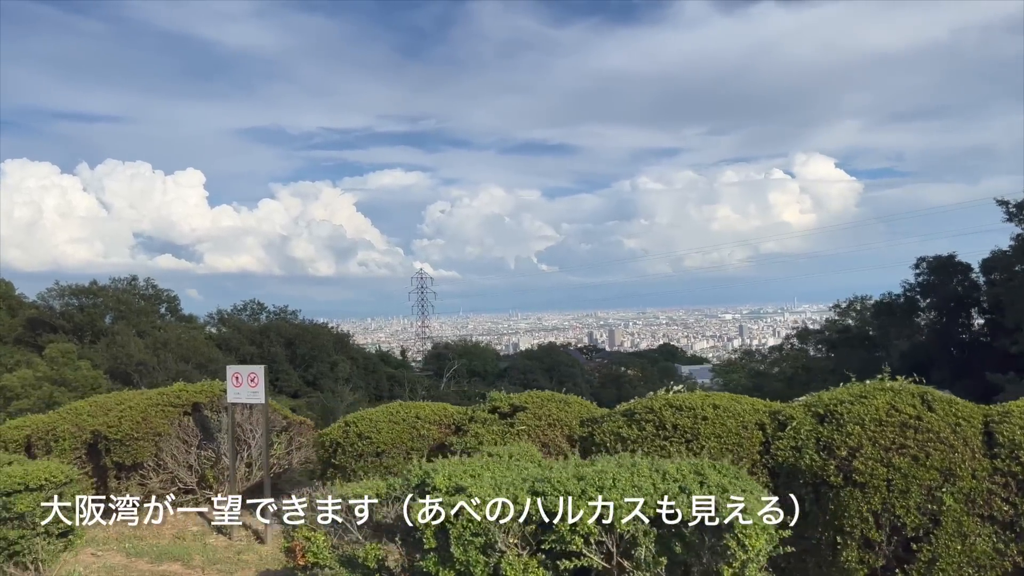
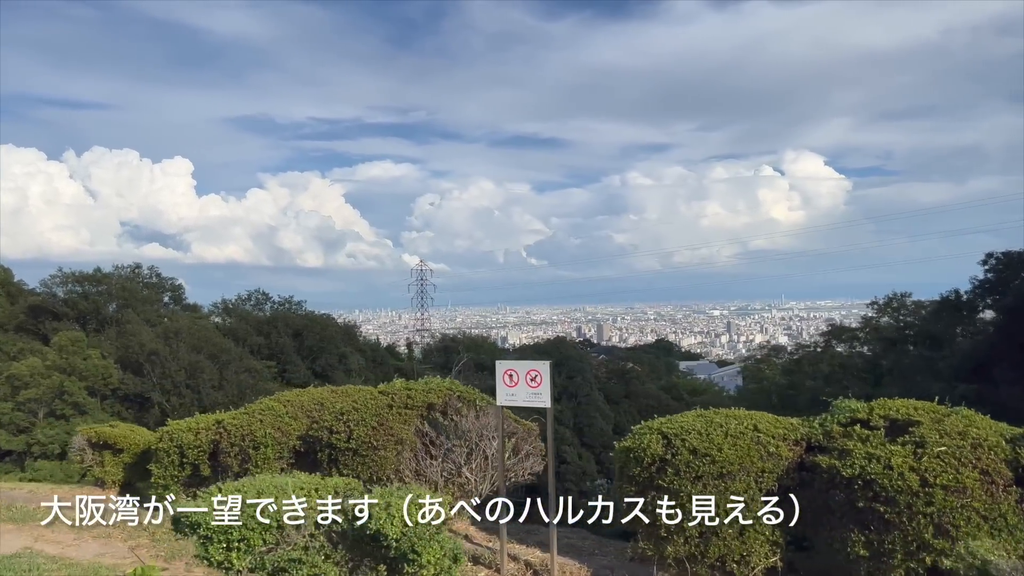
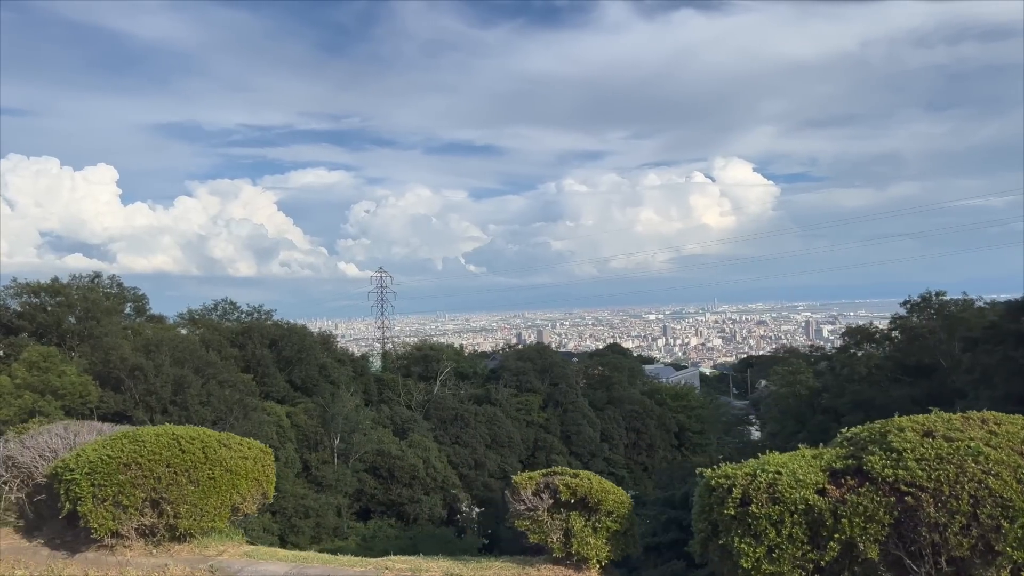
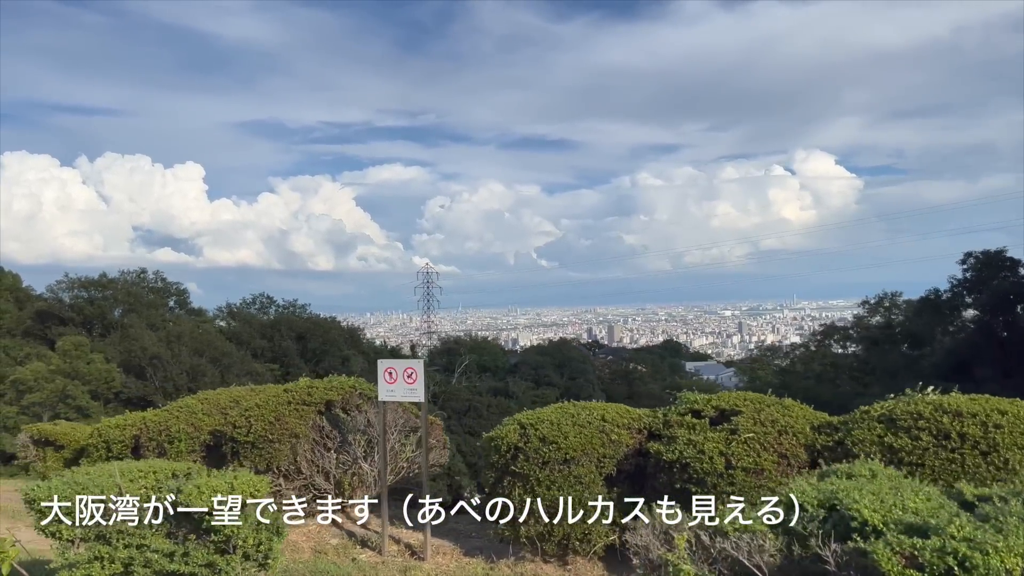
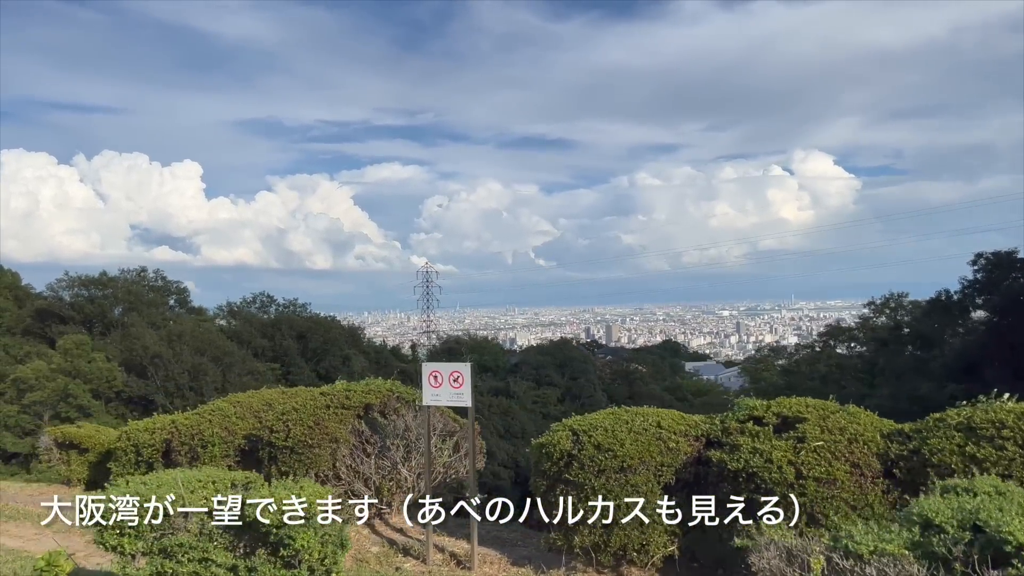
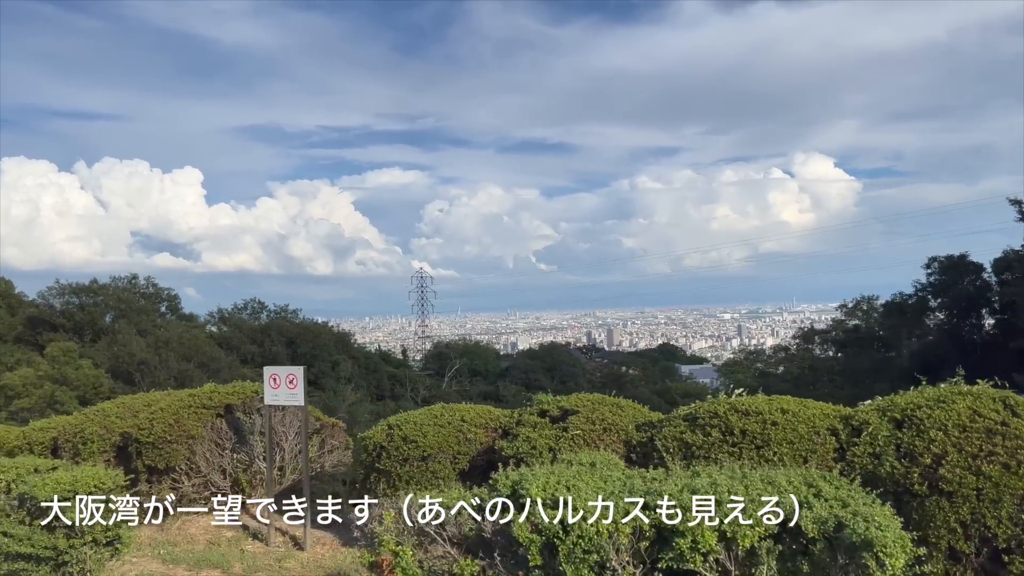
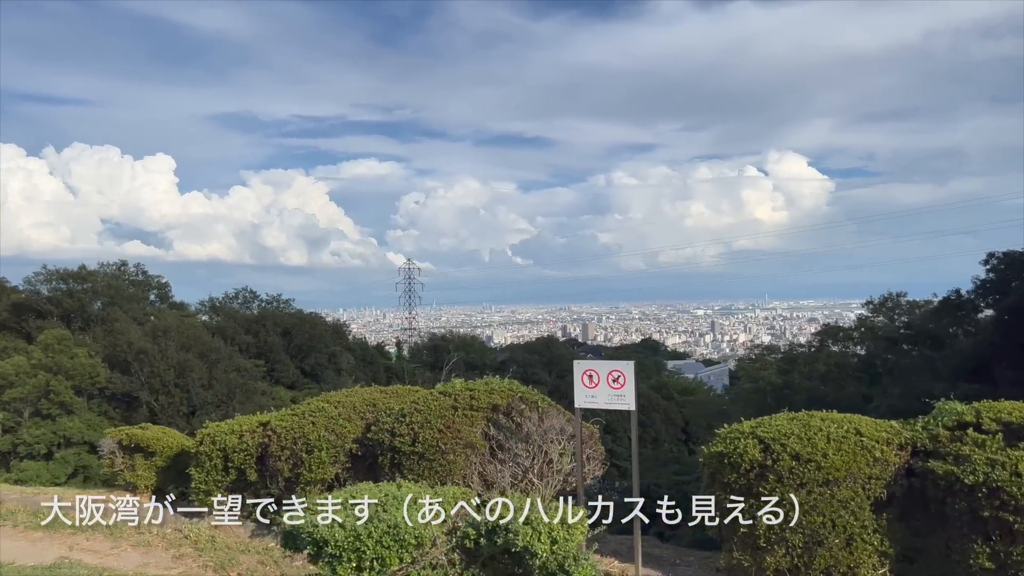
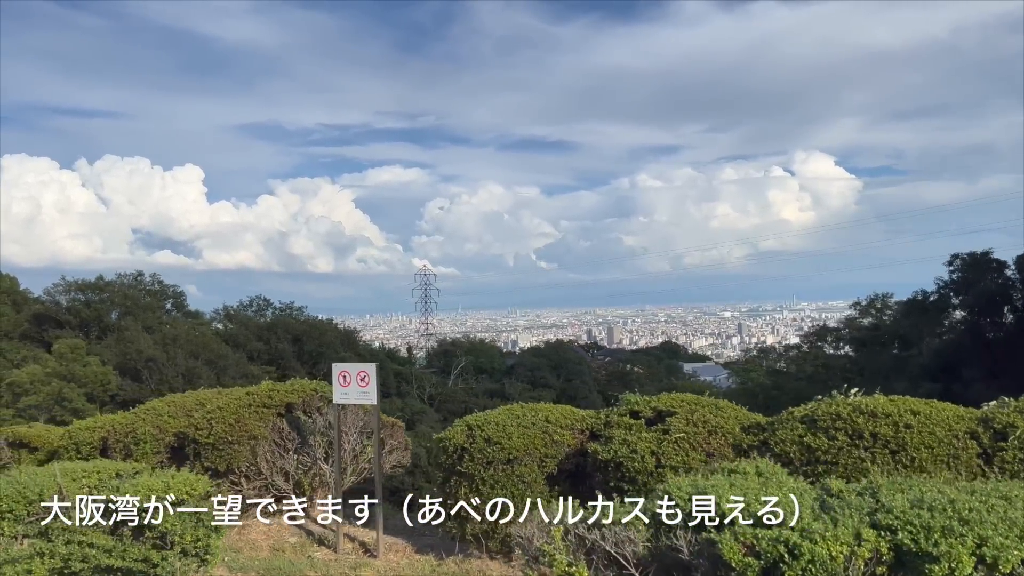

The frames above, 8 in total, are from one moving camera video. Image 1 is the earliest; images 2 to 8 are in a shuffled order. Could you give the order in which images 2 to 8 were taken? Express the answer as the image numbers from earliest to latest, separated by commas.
6, 8, 4, 5, 2, 7, 3
